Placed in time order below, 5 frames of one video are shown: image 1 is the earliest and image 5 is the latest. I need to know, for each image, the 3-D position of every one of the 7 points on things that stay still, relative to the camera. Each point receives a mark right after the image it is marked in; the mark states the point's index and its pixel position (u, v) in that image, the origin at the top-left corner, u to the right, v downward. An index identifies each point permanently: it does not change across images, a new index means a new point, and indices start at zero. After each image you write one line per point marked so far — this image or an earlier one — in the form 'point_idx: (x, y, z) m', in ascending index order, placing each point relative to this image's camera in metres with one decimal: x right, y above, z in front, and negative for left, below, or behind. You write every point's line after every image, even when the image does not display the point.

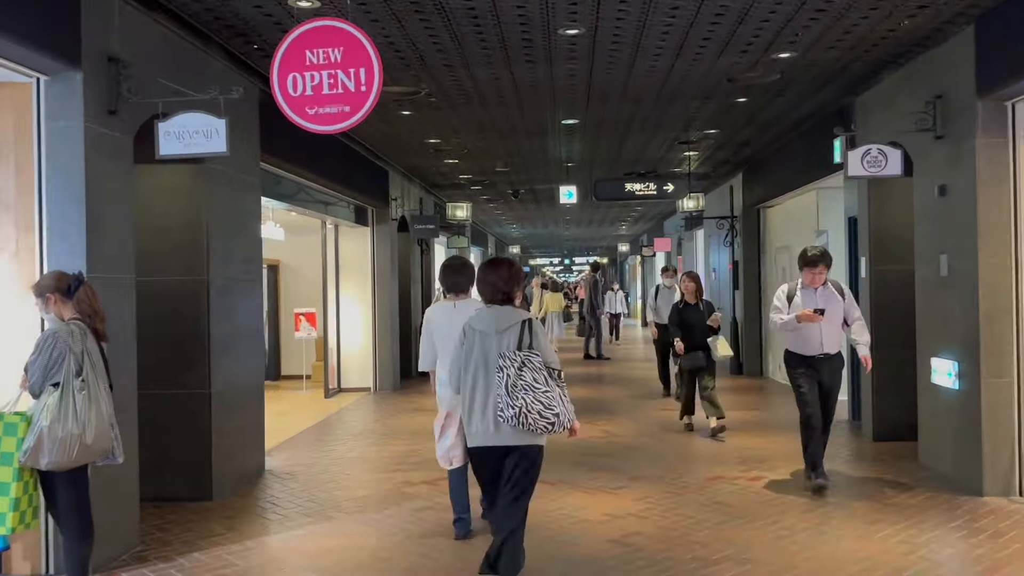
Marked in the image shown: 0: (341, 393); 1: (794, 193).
0: (-2.6, -1.6, +12.6) m
1: (+3.9, +1.3, +11.5) m
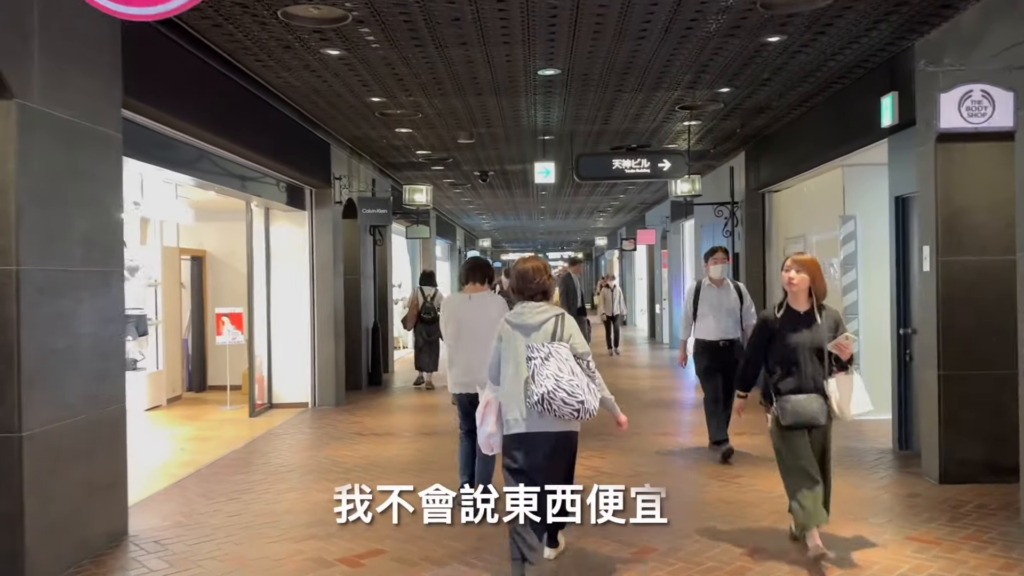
0: (-3.0, -1.5, +10.5) m
1: (+3.5, +1.4, +9.6) m
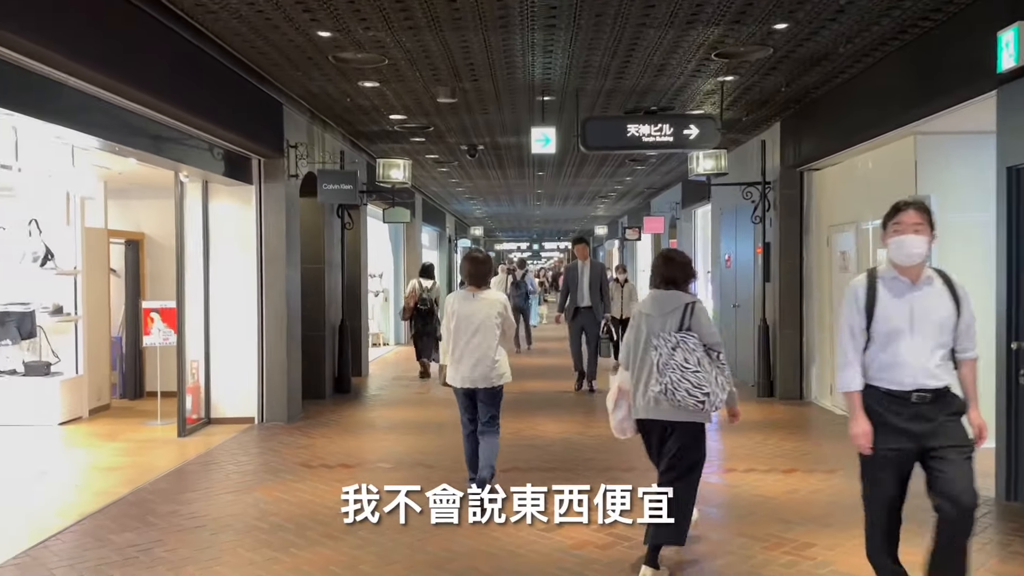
0: (-3.2, -1.4, +8.7) m
1: (+3.4, +1.4, +7.8) m
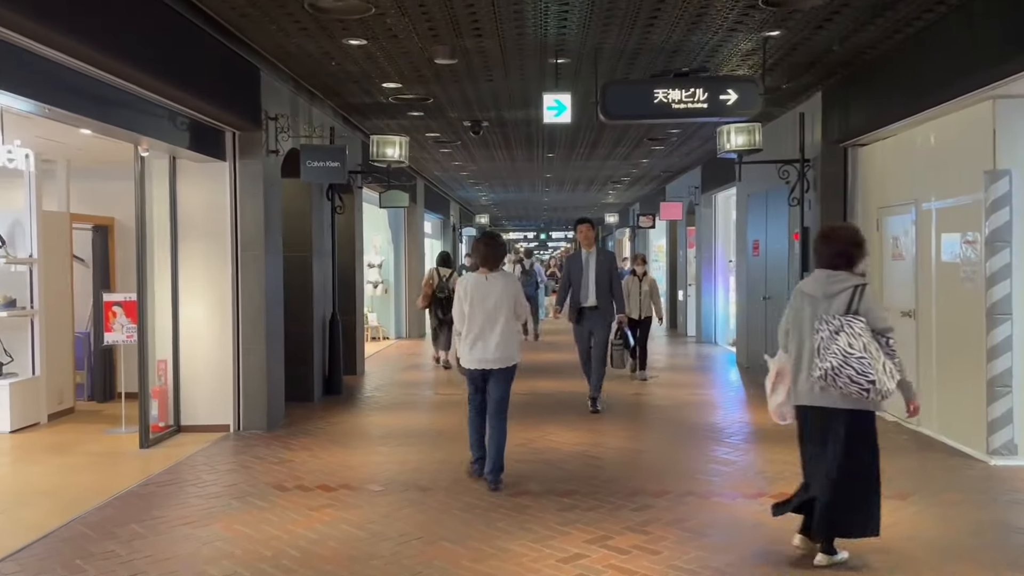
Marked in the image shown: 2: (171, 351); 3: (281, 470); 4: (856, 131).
0: (-3.1, -1.4, +7.7) m
1: (+3.5, +1.5, +6.7) m
2: (-3.2, -0.6, +7.7) m
3: (-1.8, -1.4, +6.3) m
4: (+3.4, +1.6, +8.3) m
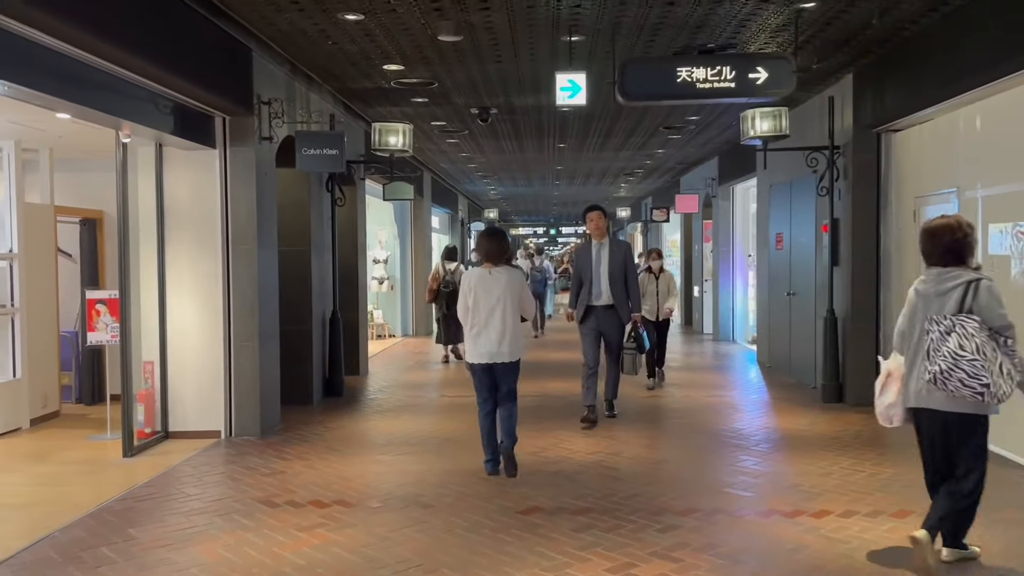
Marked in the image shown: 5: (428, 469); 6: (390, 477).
0: (-3.0, -1.3, +7.2) m
1: (+3.6, +1.5, +6.1) m
2: (-3.1, -0.6, +7.2) m
3: (-1.7, -1.4, +5.8) m
4: (+3.5, +1.6, +7.7) m
5: (-0.6, -1.3, +6.1) m
6: (-0.9, -1.4, +5.9) m
